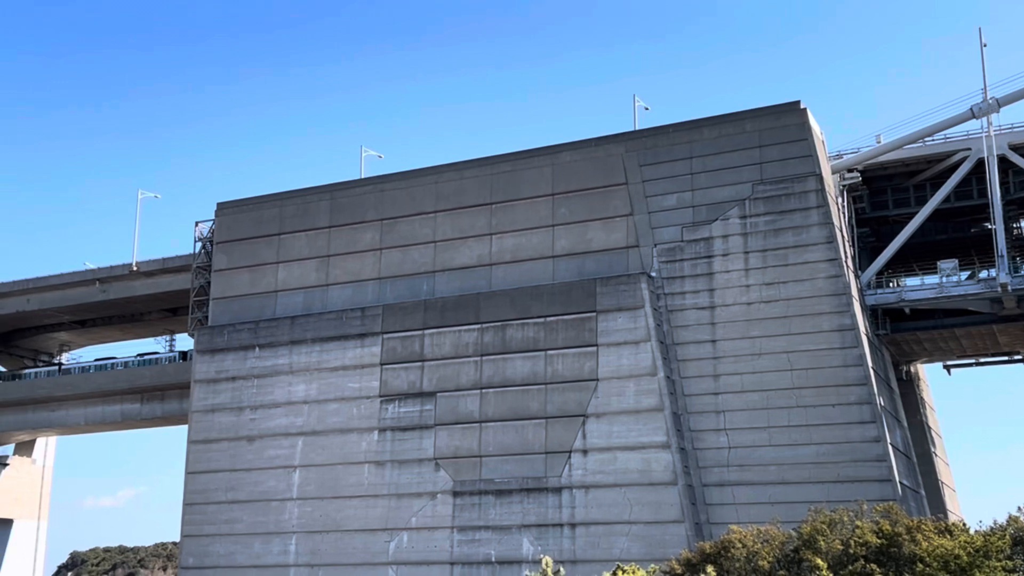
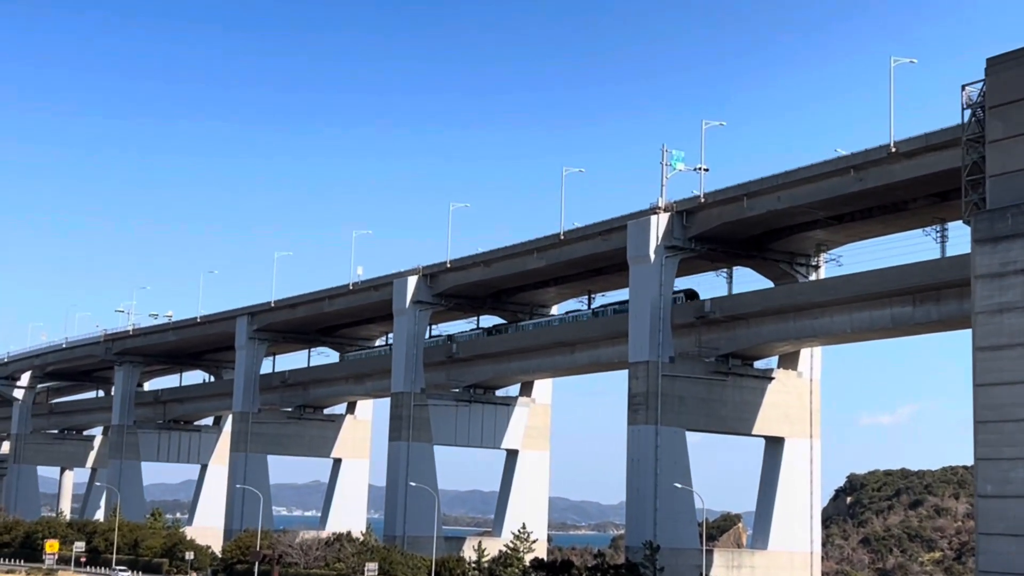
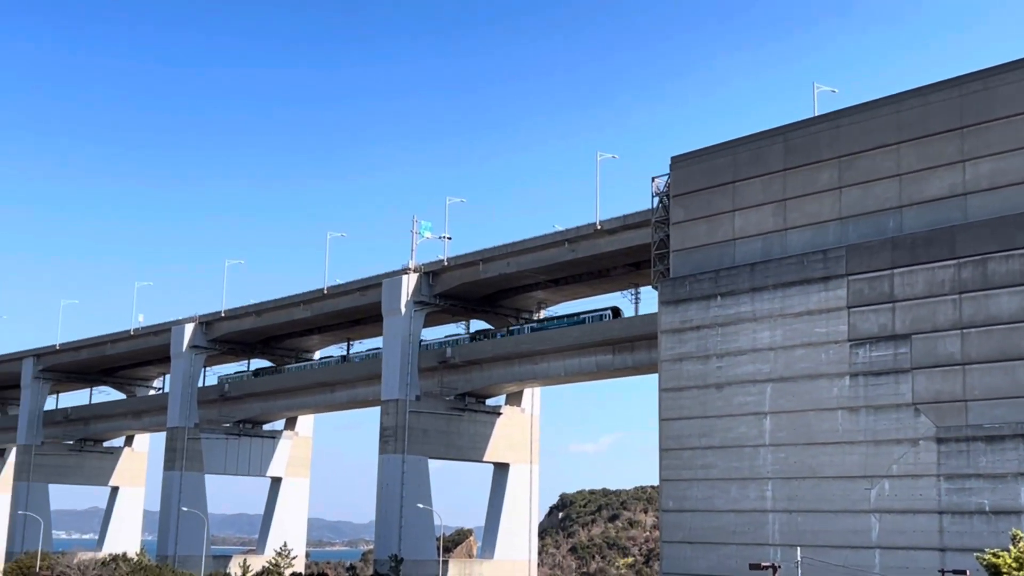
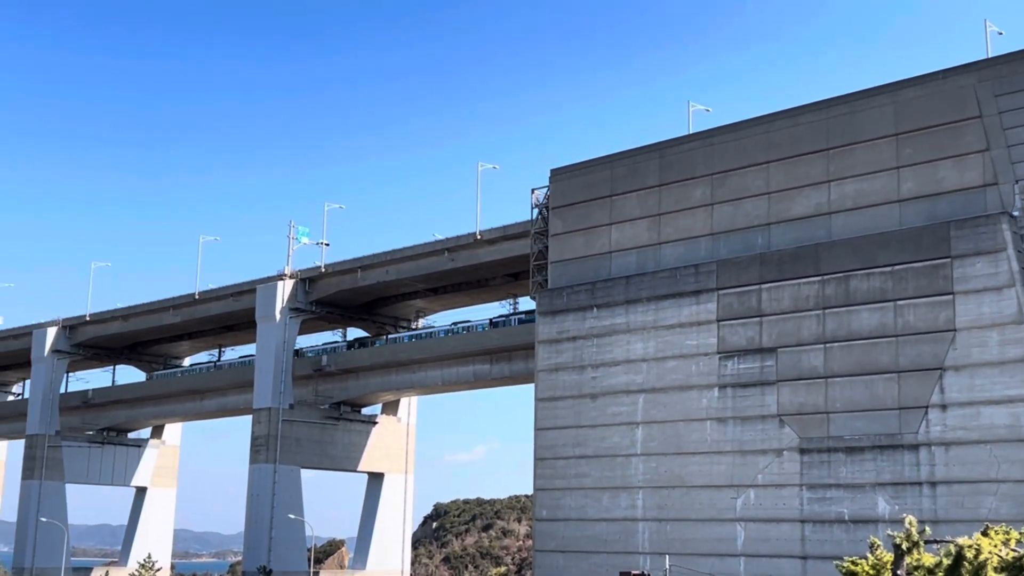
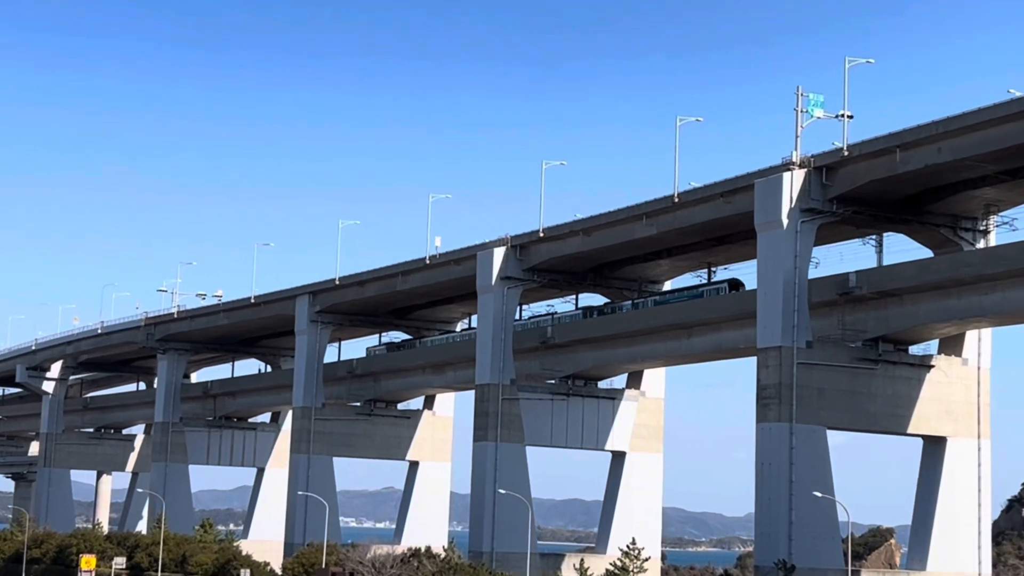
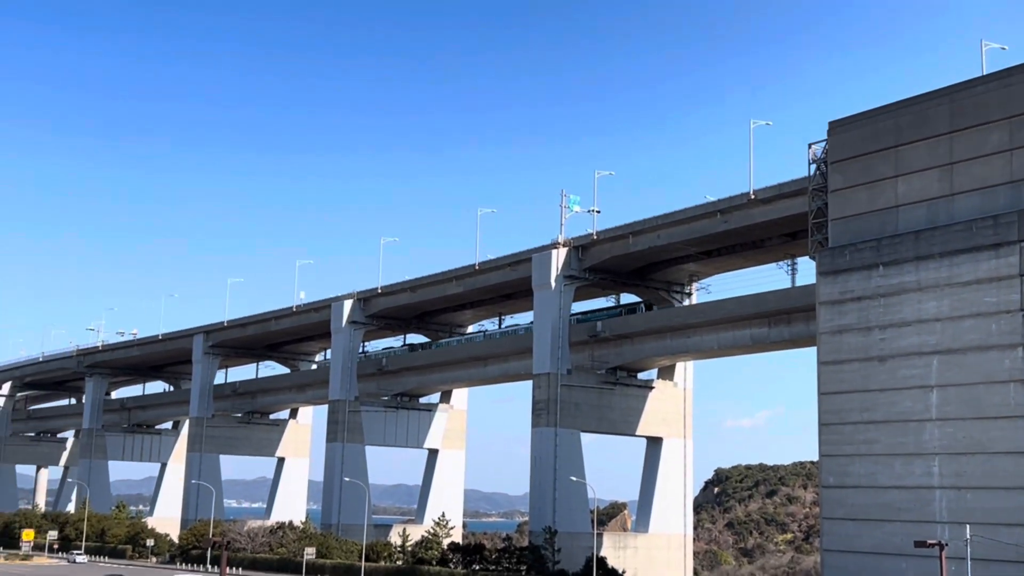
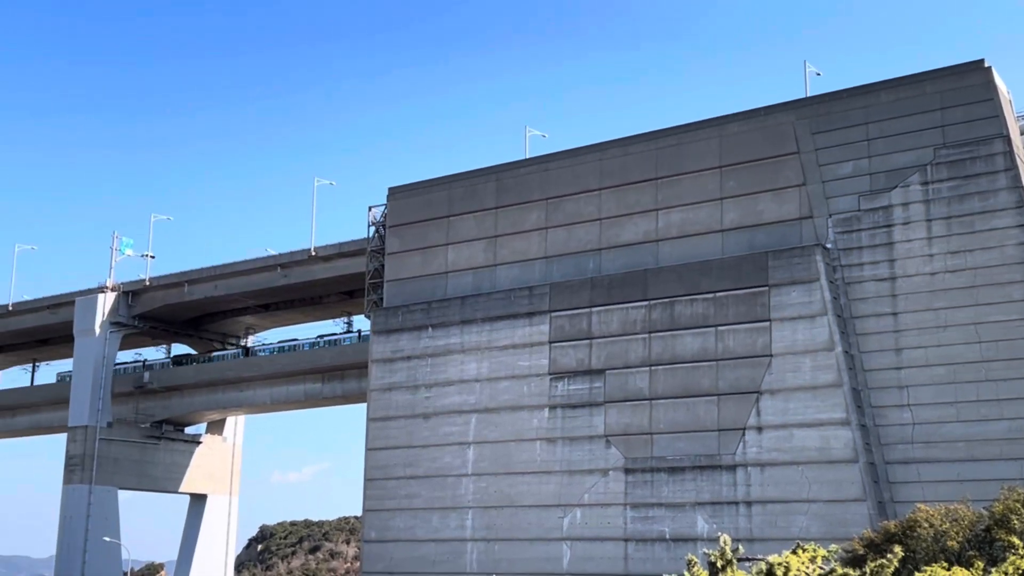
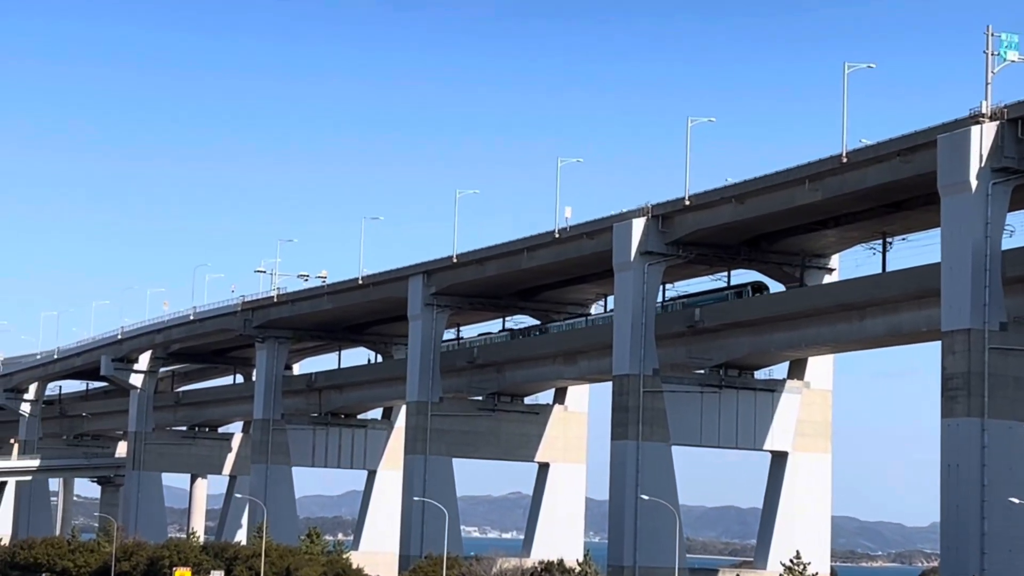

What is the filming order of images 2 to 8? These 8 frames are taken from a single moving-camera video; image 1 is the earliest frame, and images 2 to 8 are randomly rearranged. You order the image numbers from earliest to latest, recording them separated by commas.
7, 4, 3, 6, 2, 5, 8
